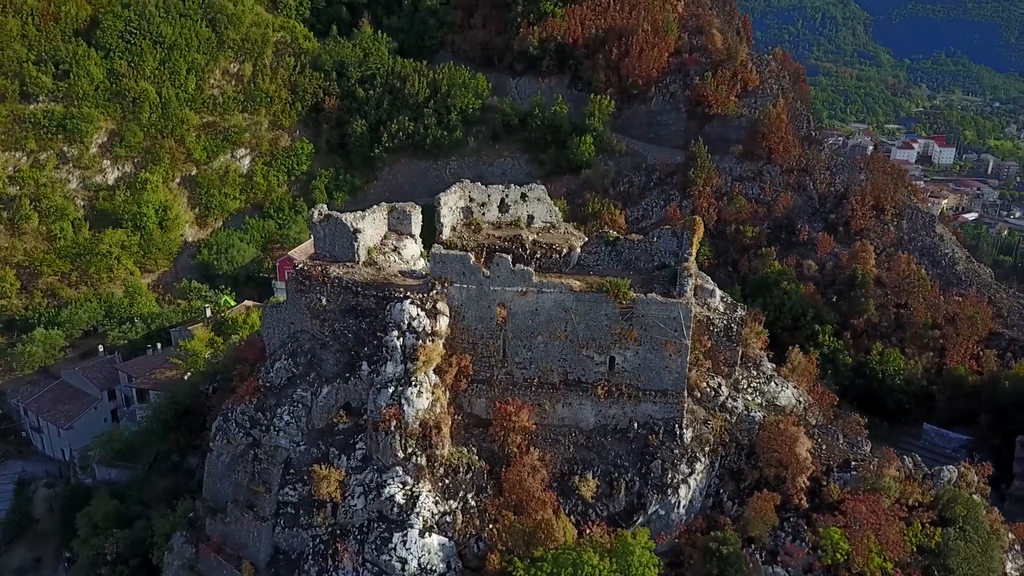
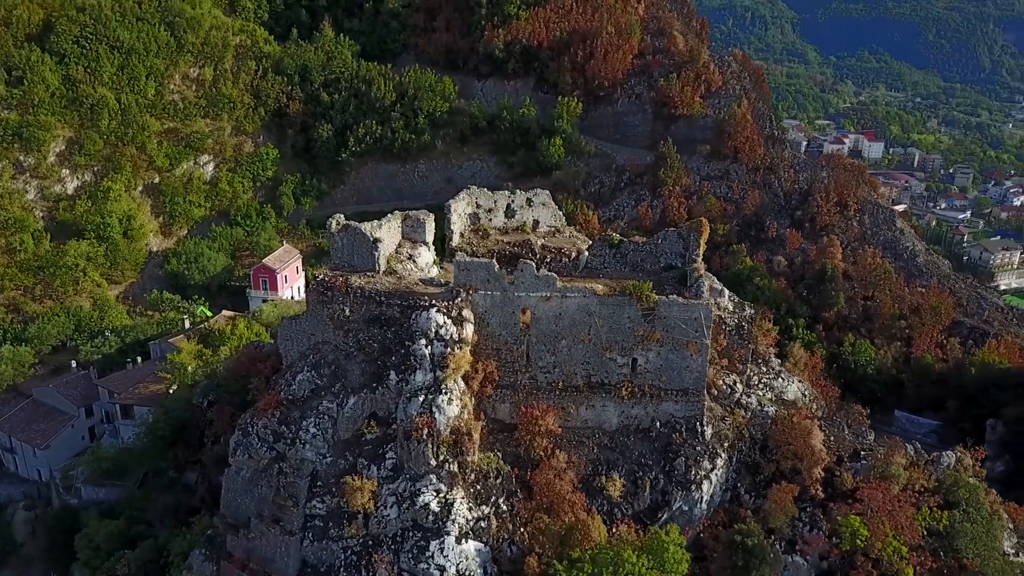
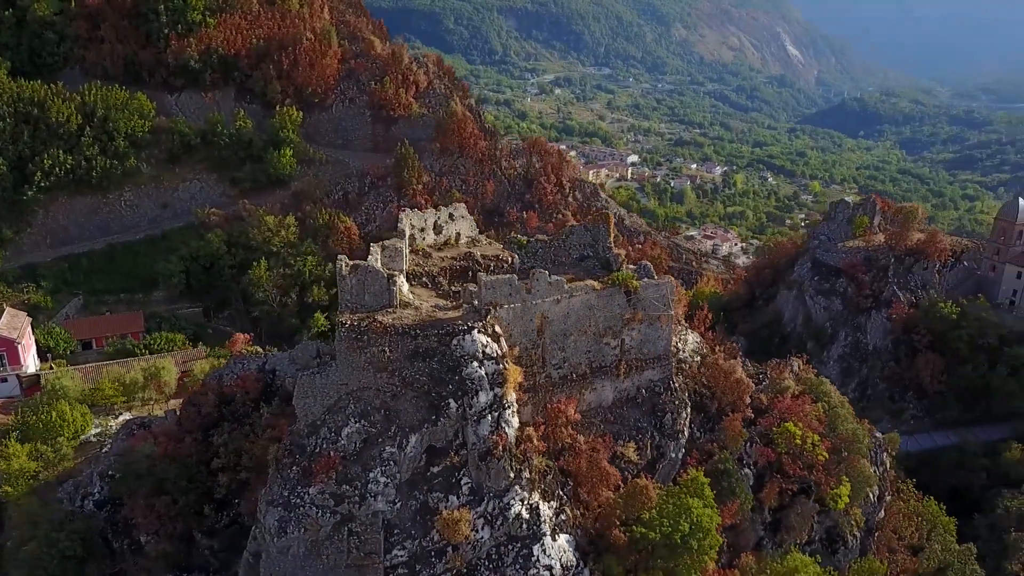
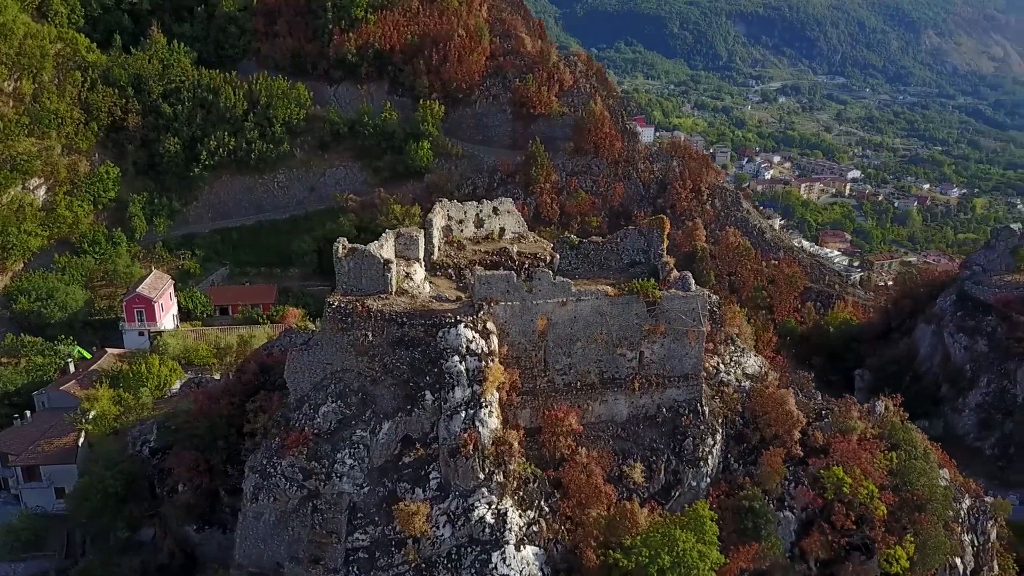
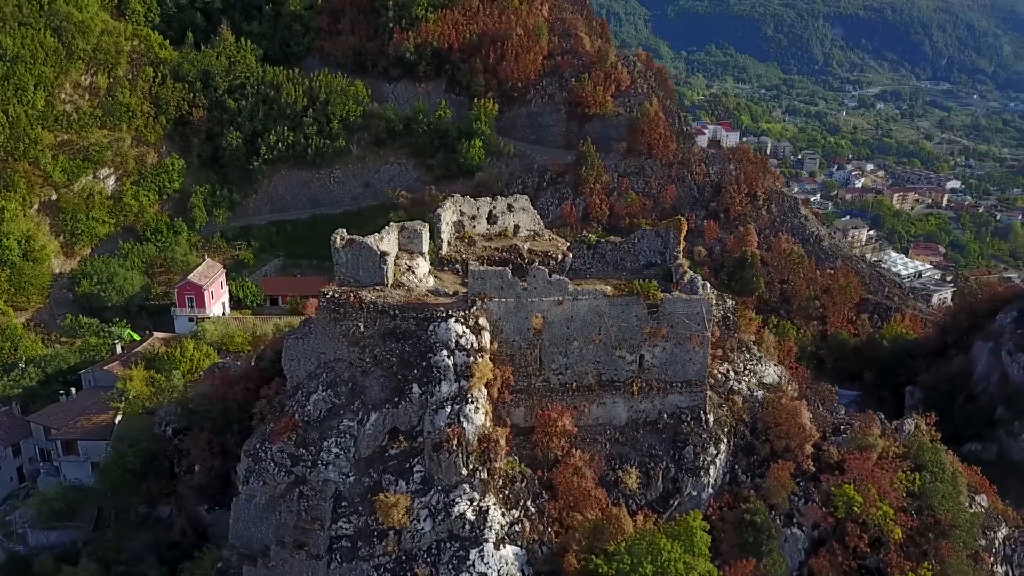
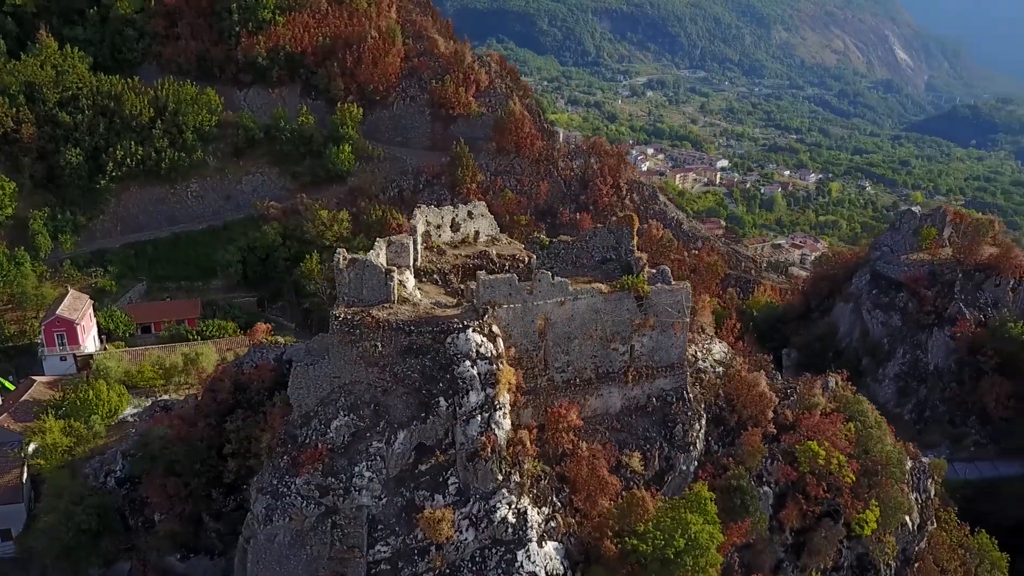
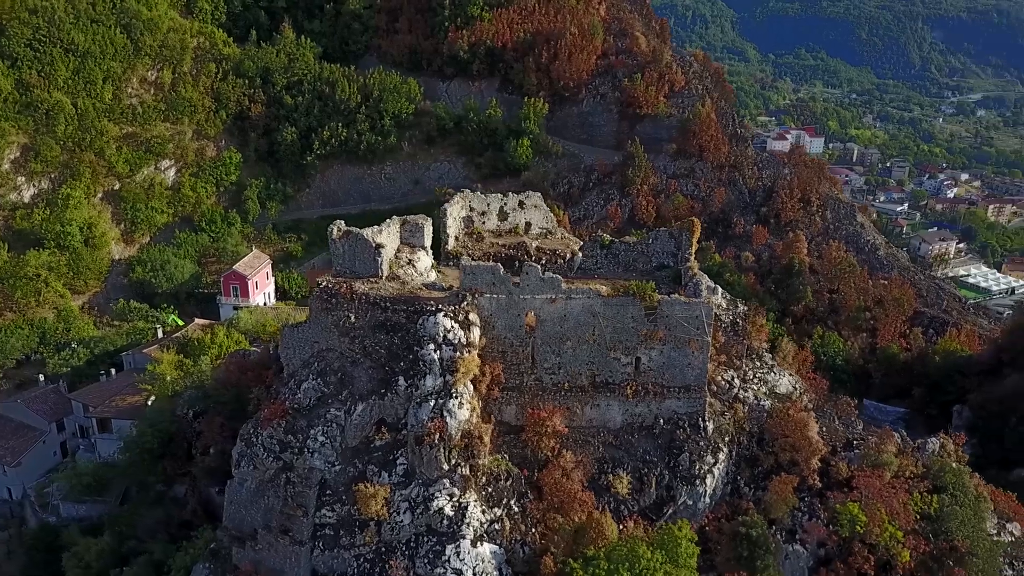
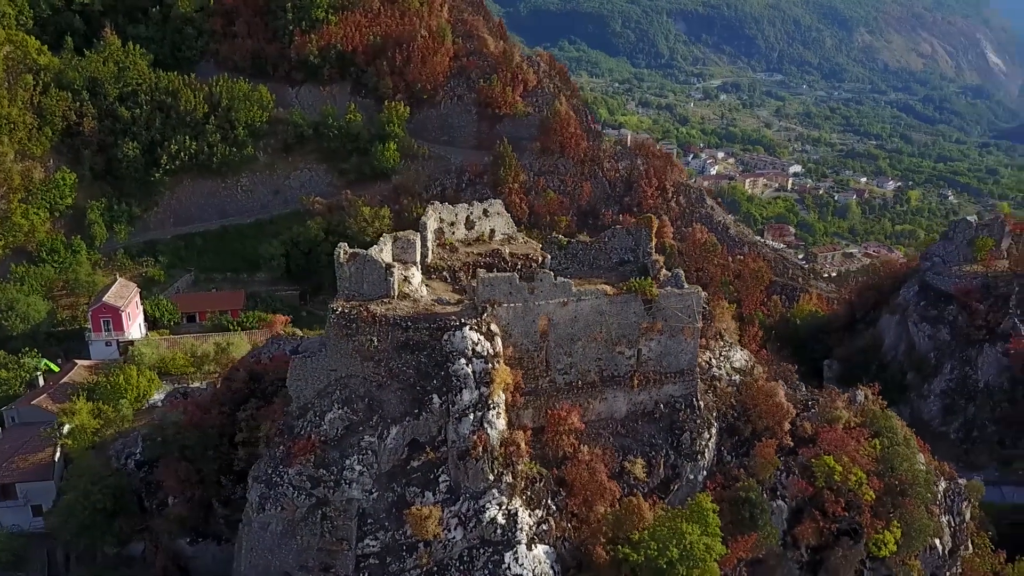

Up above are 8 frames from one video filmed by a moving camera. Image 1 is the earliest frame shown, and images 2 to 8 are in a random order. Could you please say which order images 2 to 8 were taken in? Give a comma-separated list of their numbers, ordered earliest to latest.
2, 7, 5, 4, 8, 6, 3
